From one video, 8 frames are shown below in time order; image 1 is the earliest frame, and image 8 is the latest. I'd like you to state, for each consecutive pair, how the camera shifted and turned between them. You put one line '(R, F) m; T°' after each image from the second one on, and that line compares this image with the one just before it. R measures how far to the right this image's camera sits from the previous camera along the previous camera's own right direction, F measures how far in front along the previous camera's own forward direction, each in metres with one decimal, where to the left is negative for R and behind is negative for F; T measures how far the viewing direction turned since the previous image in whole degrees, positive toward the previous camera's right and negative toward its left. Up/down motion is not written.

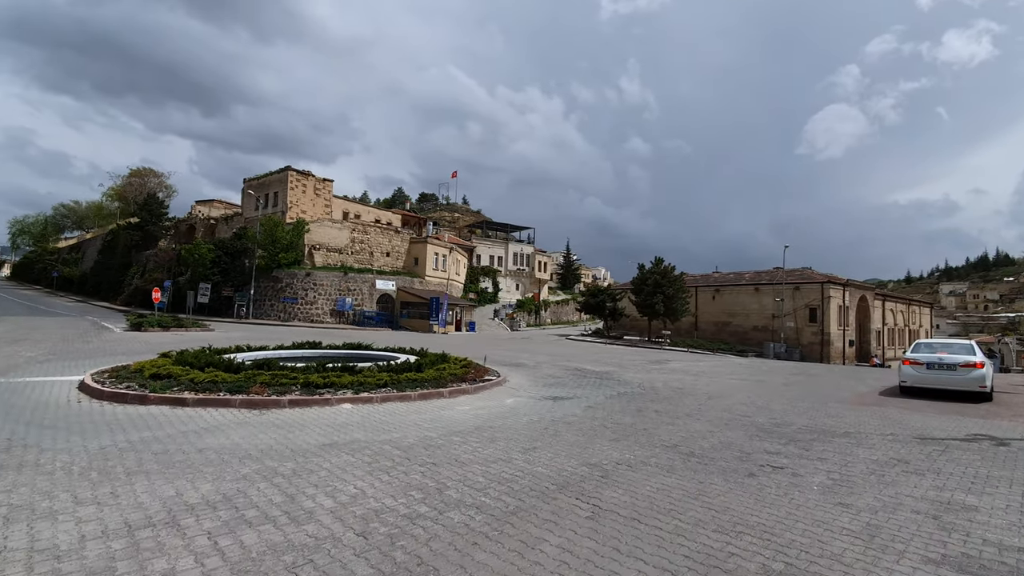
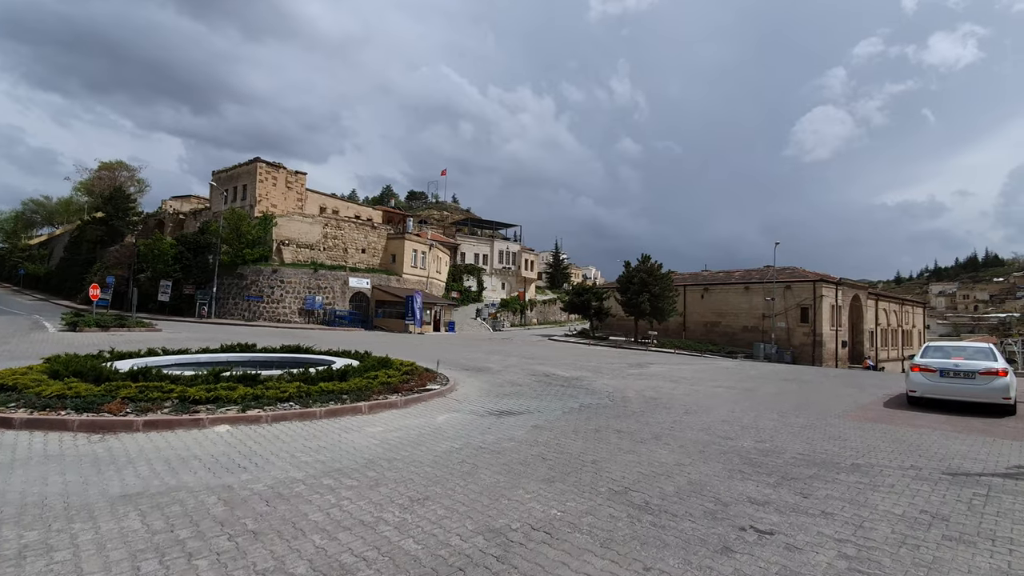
(+1.0, +1.9) m; +1°
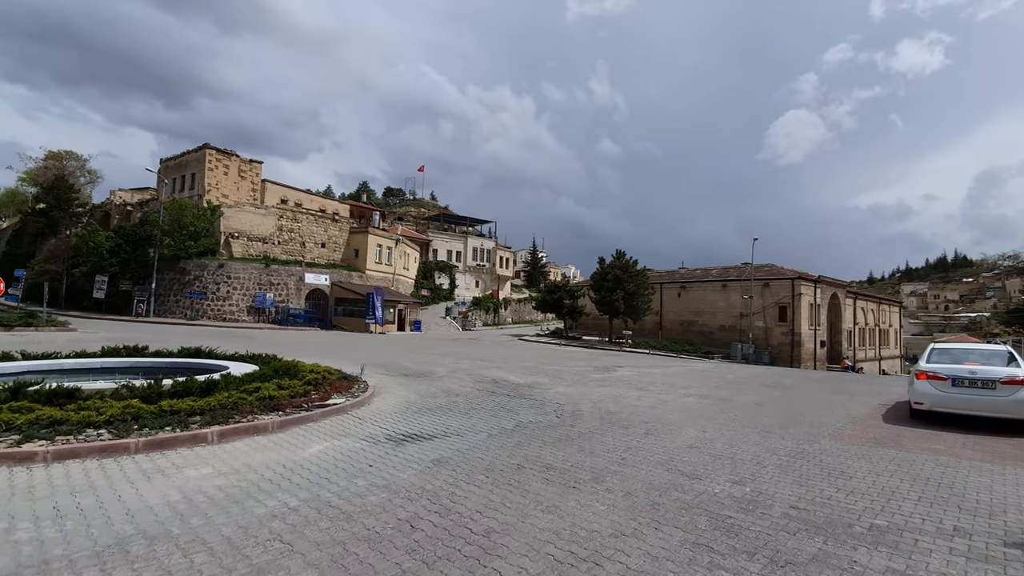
(+1.0, +2.1) m; +2°
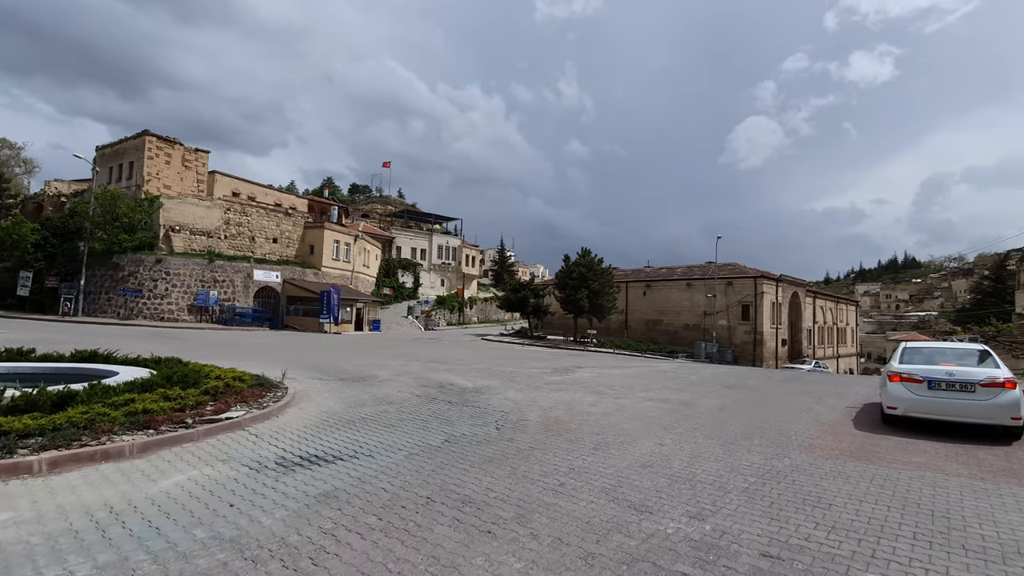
(+0.6, +1.1) m; +3°
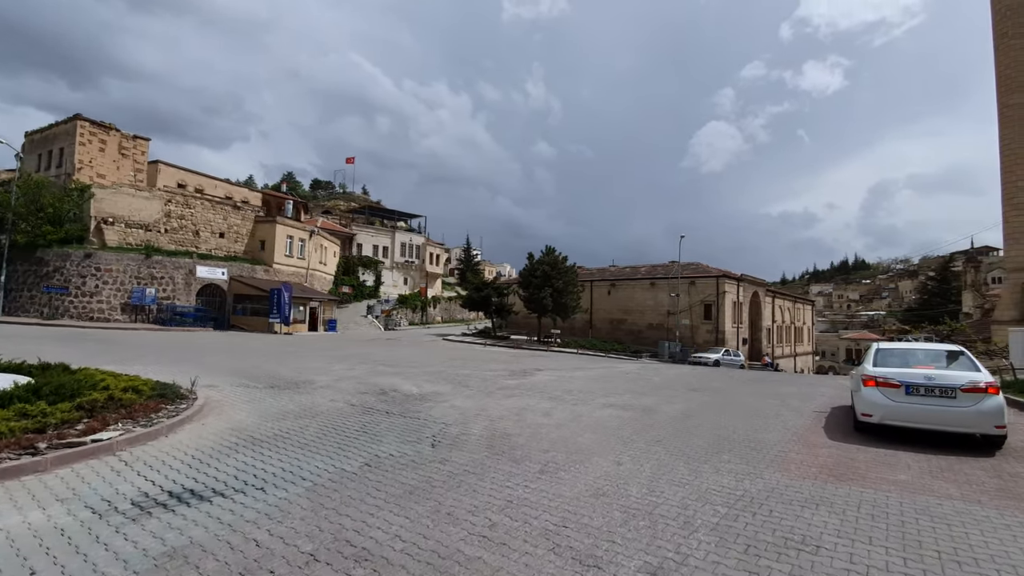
(+0.4, +1.0) m; +4°
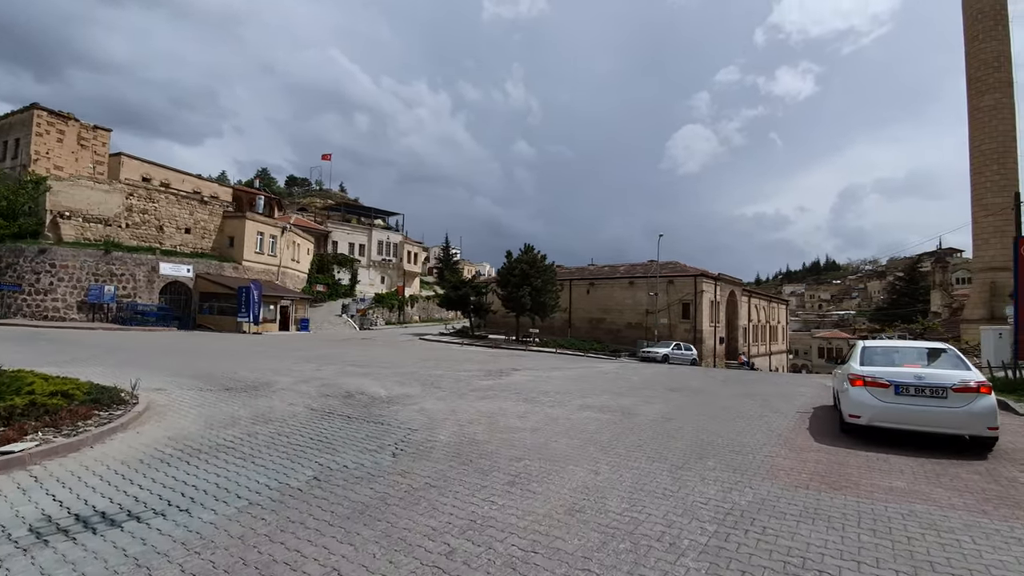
(+0.1, +0.5) m; +2°
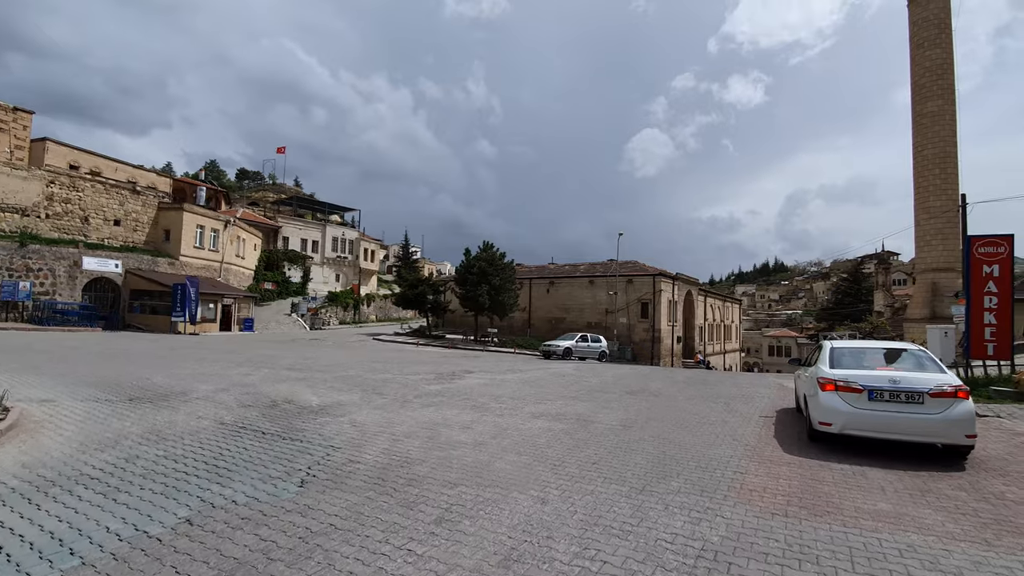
(+0.3, +0.9) m; +4°
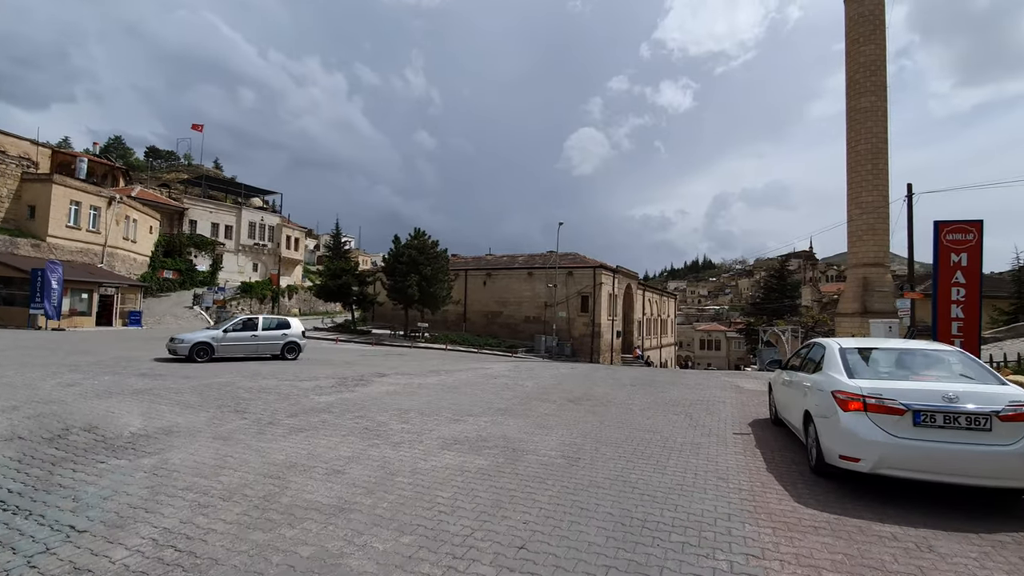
(+0.4, +2.3) m; +7°
